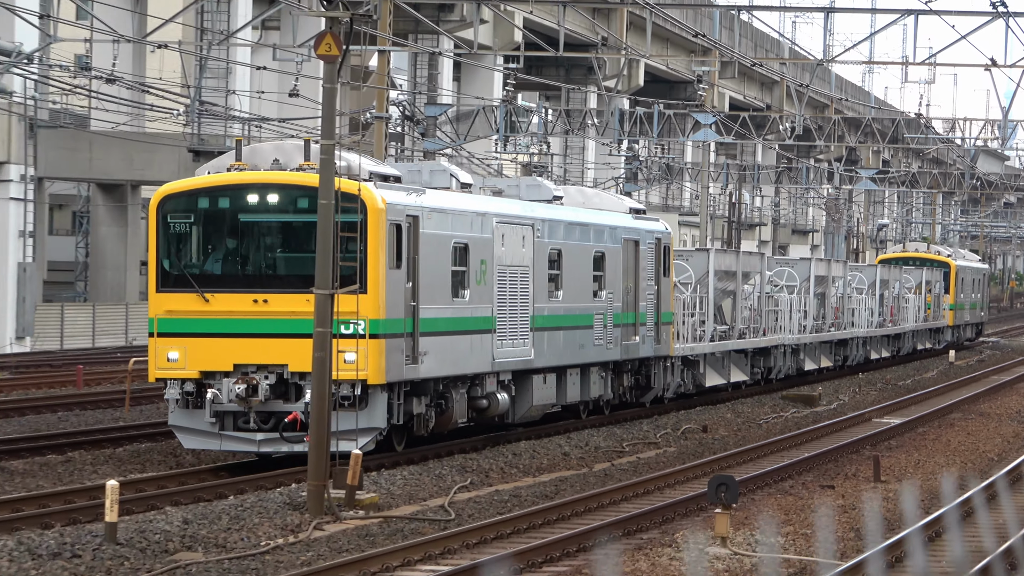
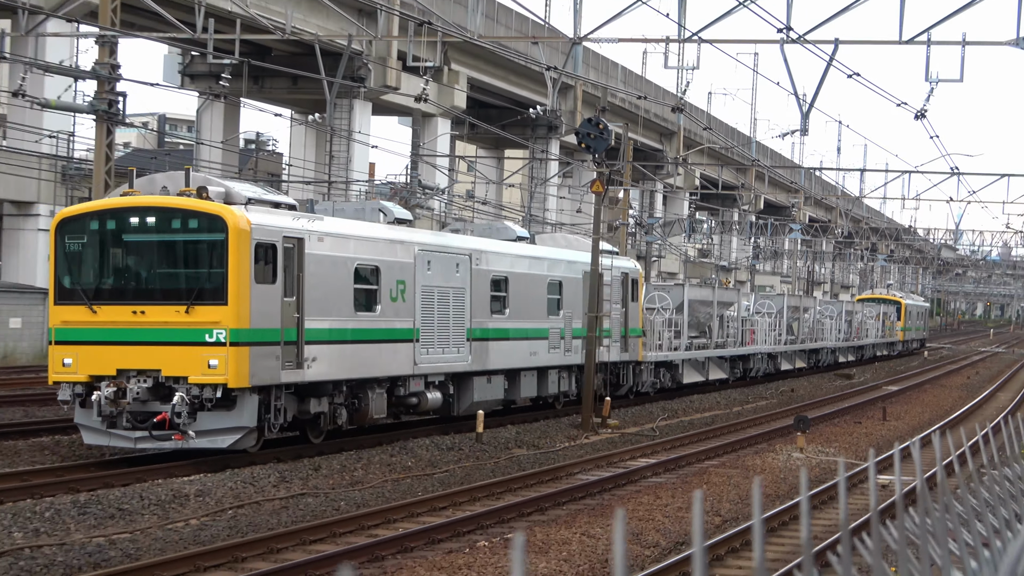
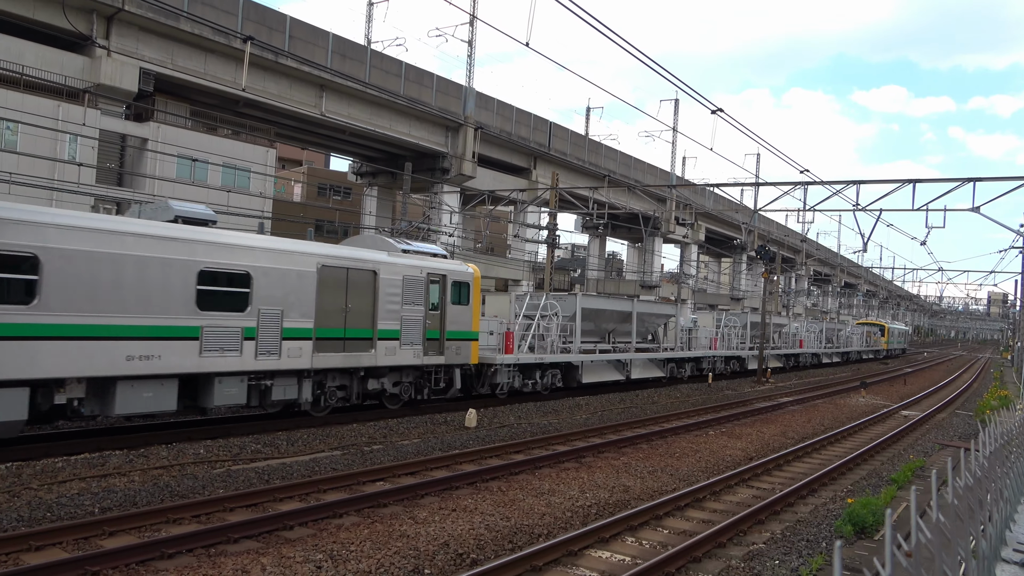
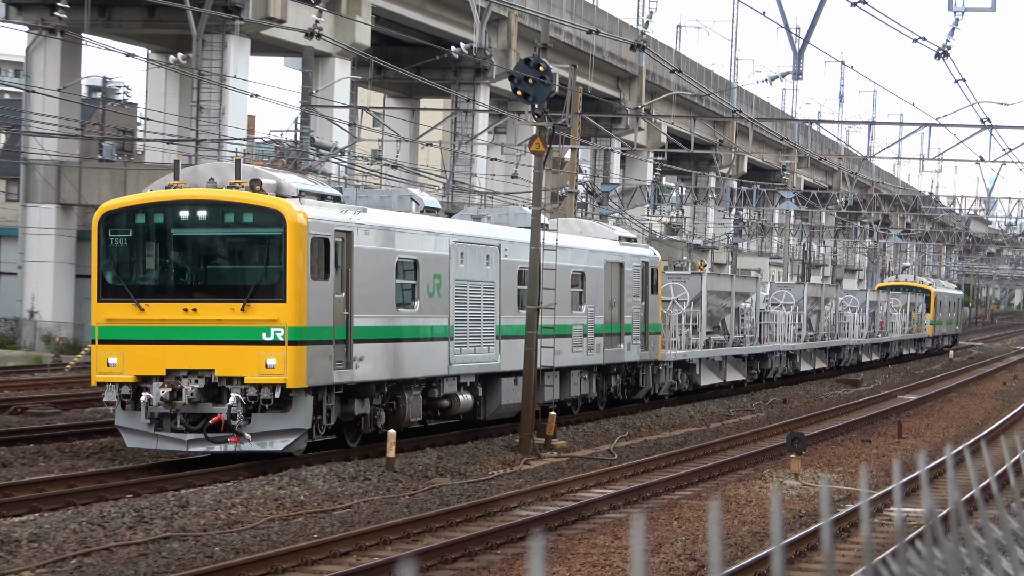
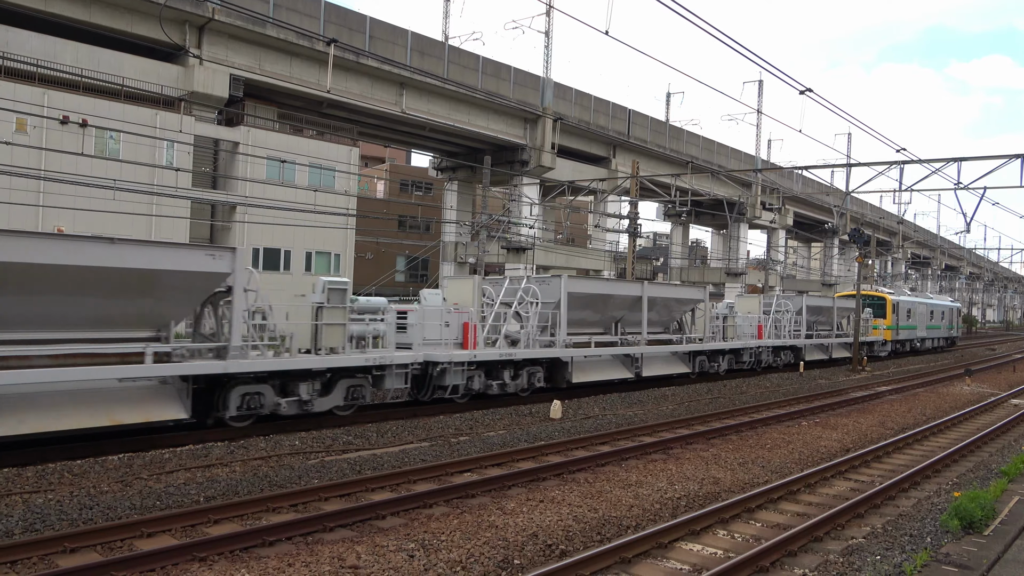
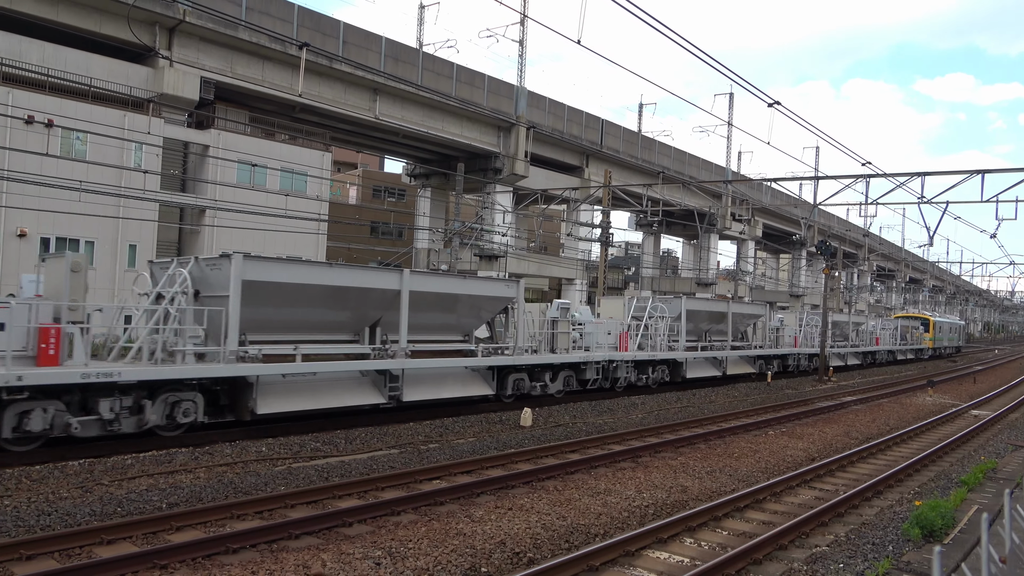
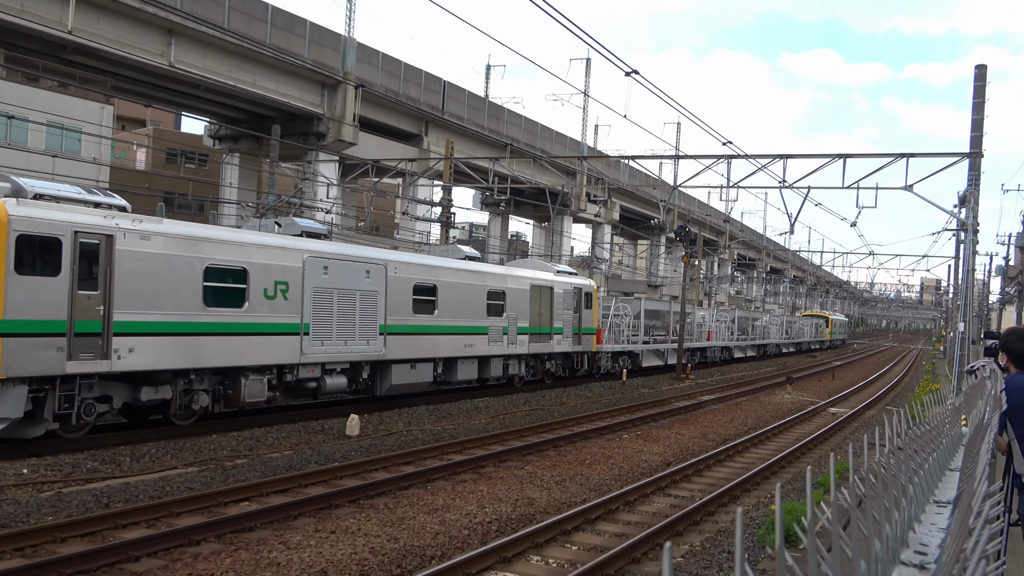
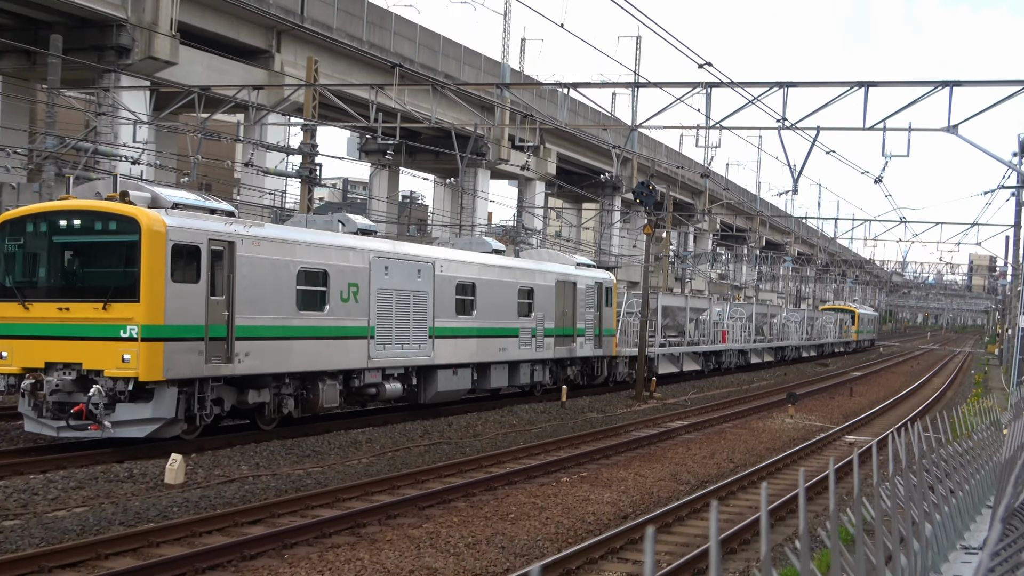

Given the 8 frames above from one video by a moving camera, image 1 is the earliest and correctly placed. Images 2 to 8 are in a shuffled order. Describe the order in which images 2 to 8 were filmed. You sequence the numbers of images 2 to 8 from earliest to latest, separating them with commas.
4, 2, 8, 7, 3, 6, 5
